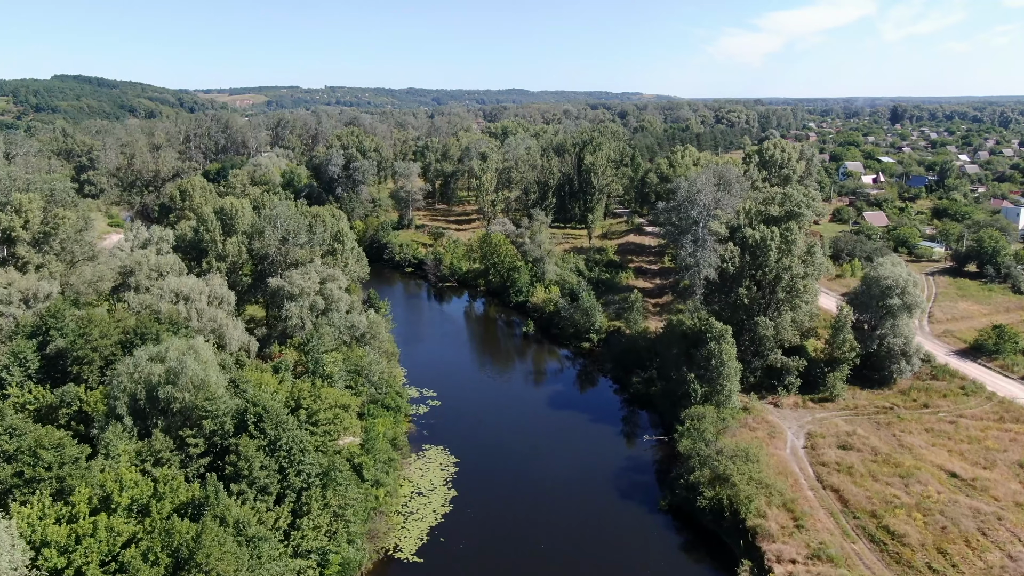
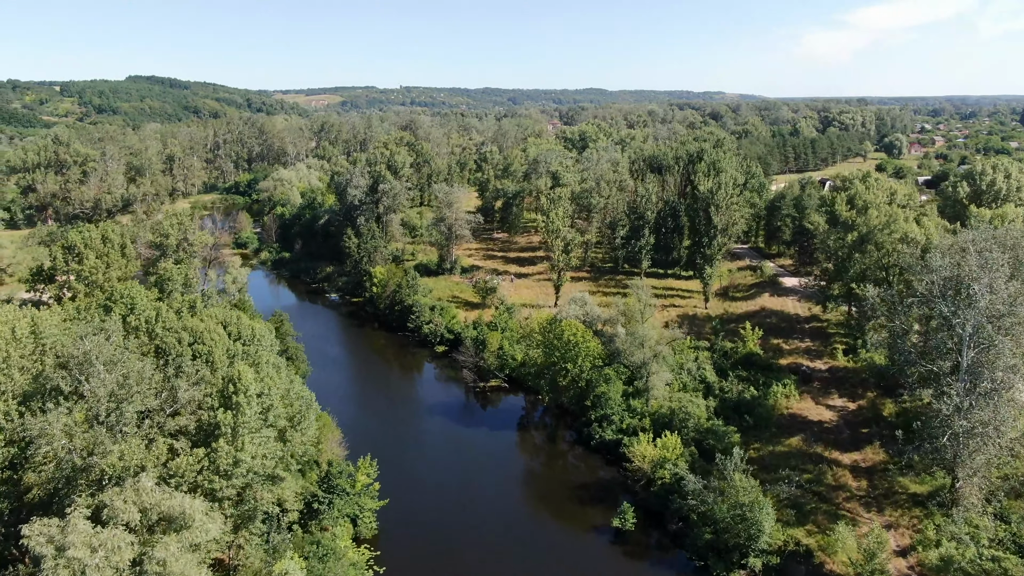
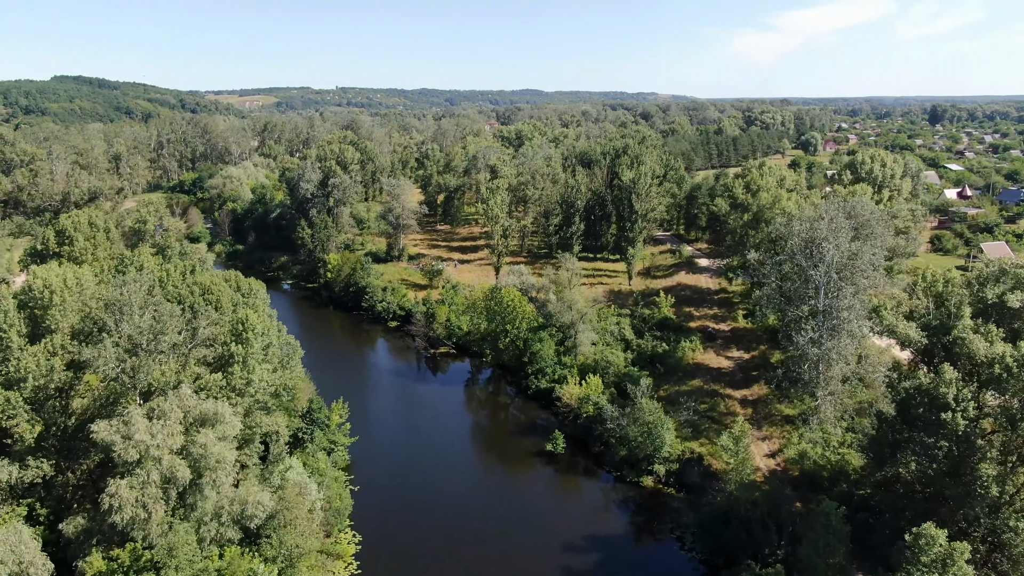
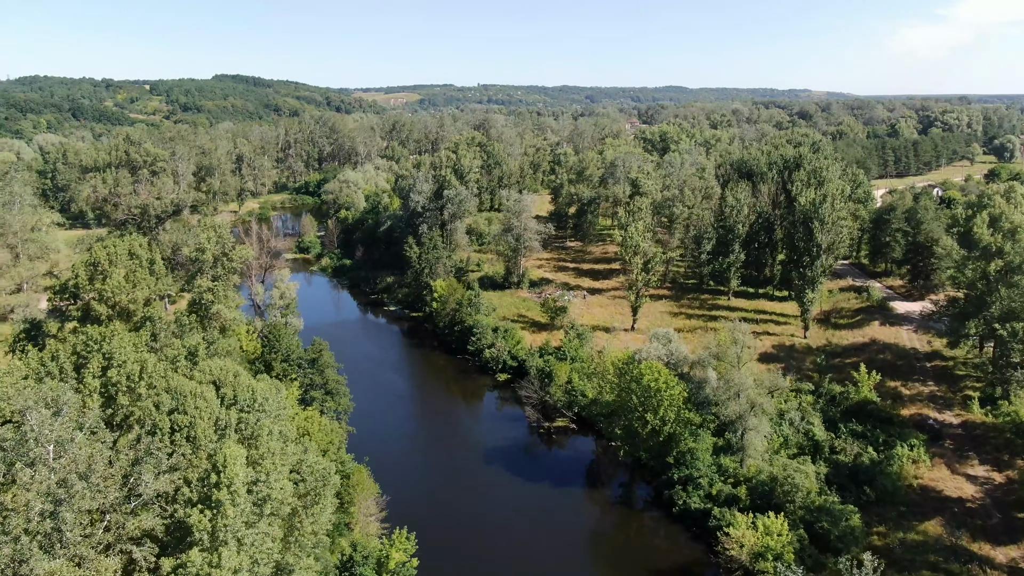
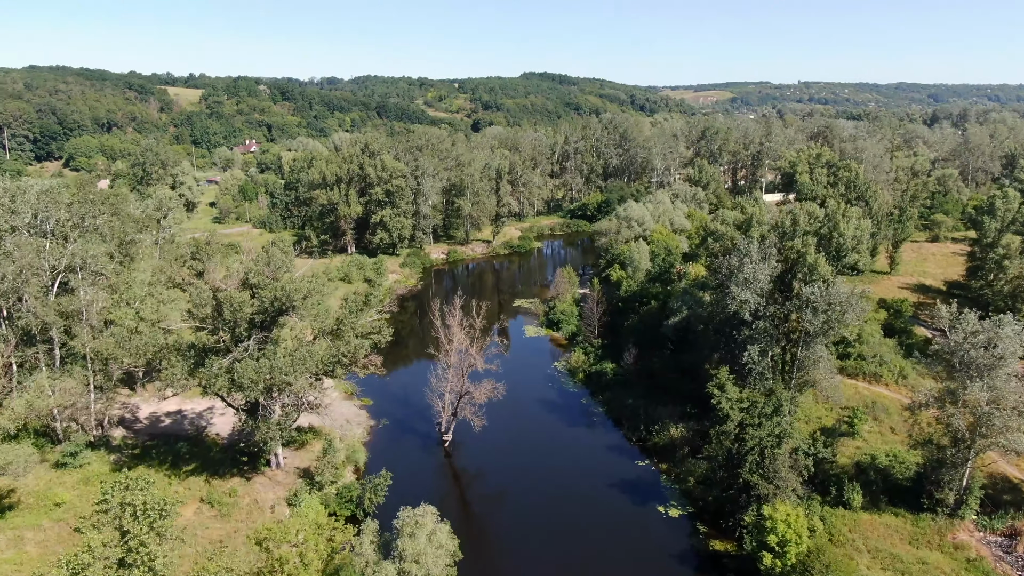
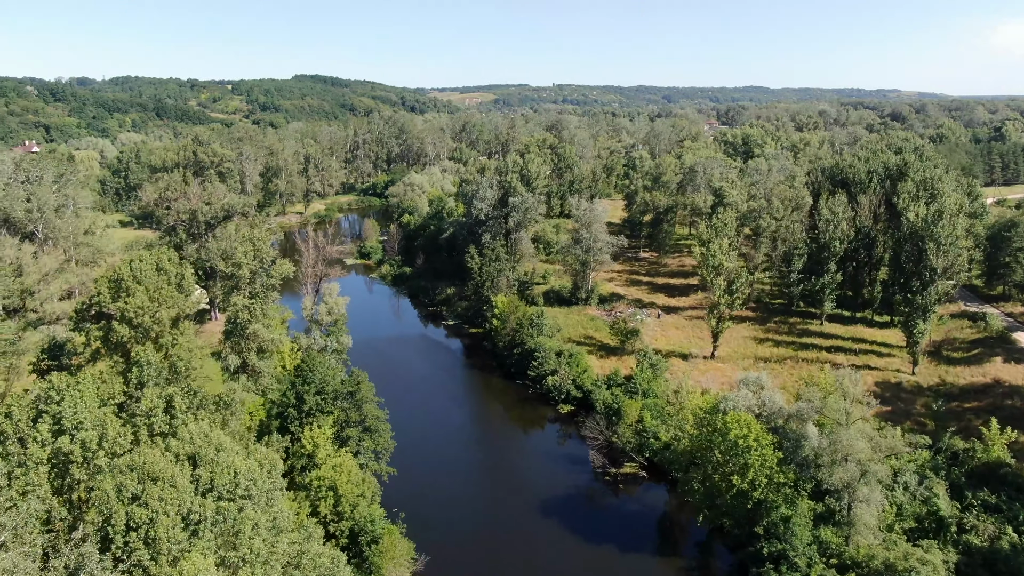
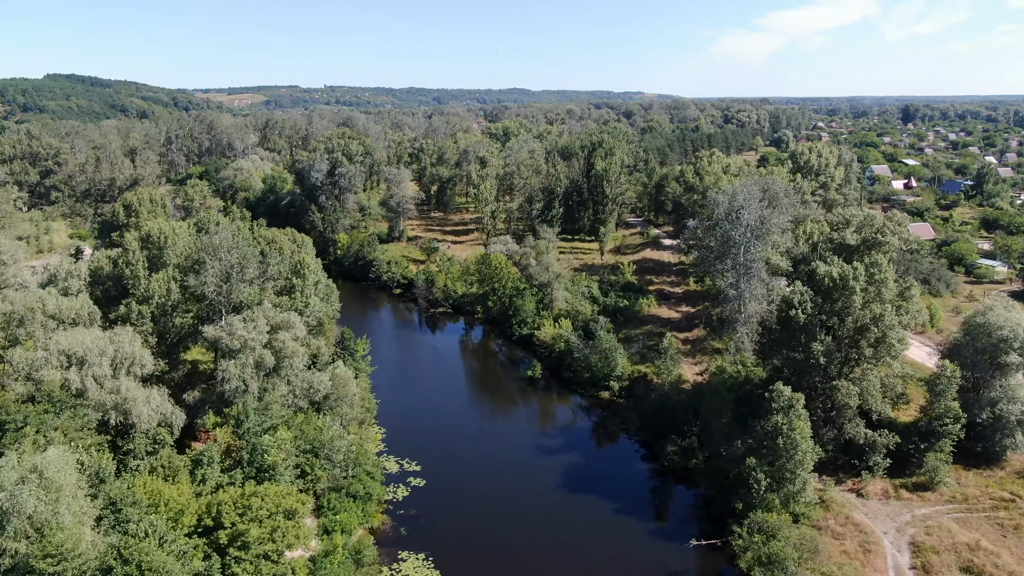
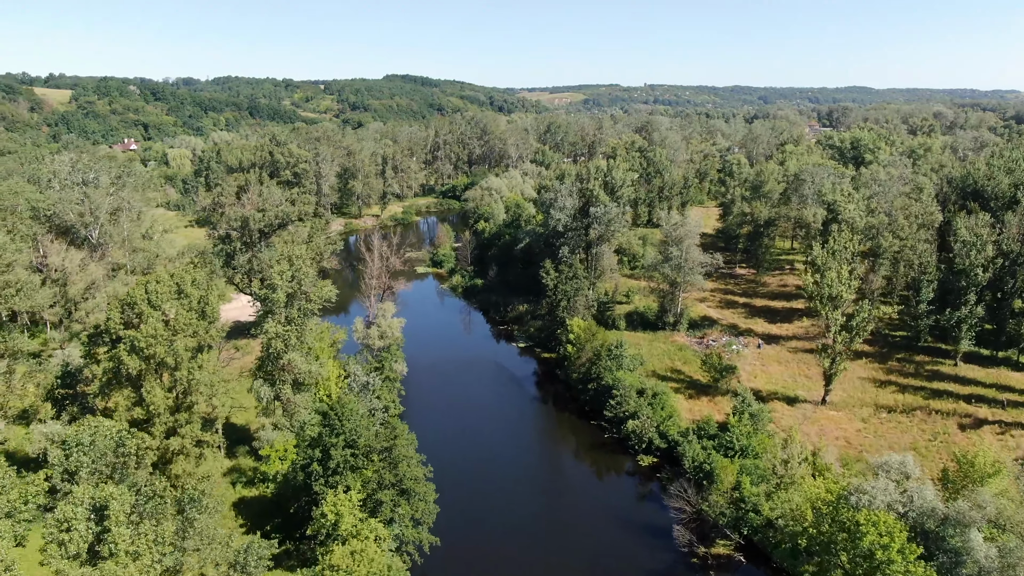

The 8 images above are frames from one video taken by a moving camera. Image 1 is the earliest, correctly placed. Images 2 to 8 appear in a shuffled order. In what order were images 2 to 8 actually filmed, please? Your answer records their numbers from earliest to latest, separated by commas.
7, 3, 2, 4, 6, 8, 5
